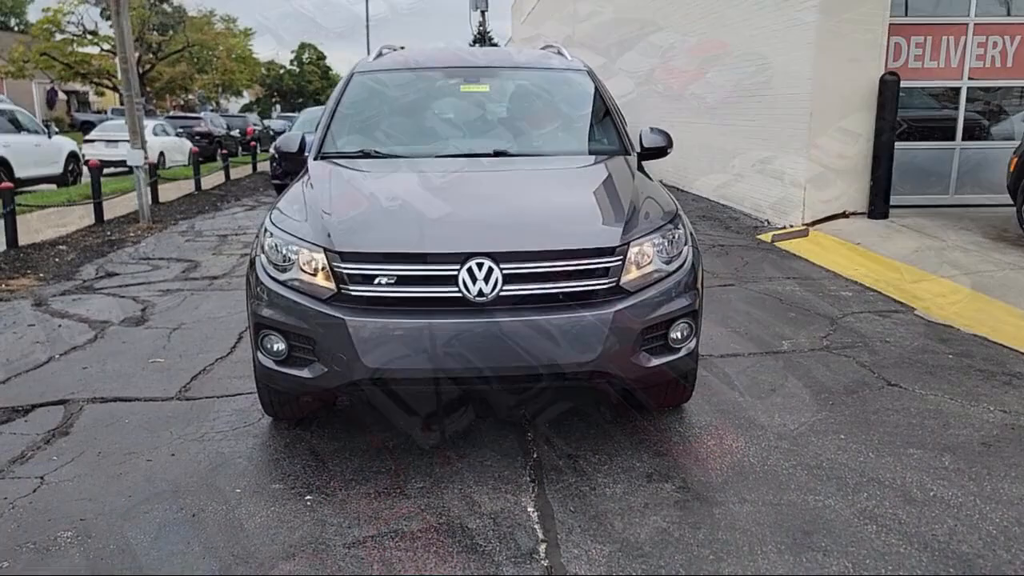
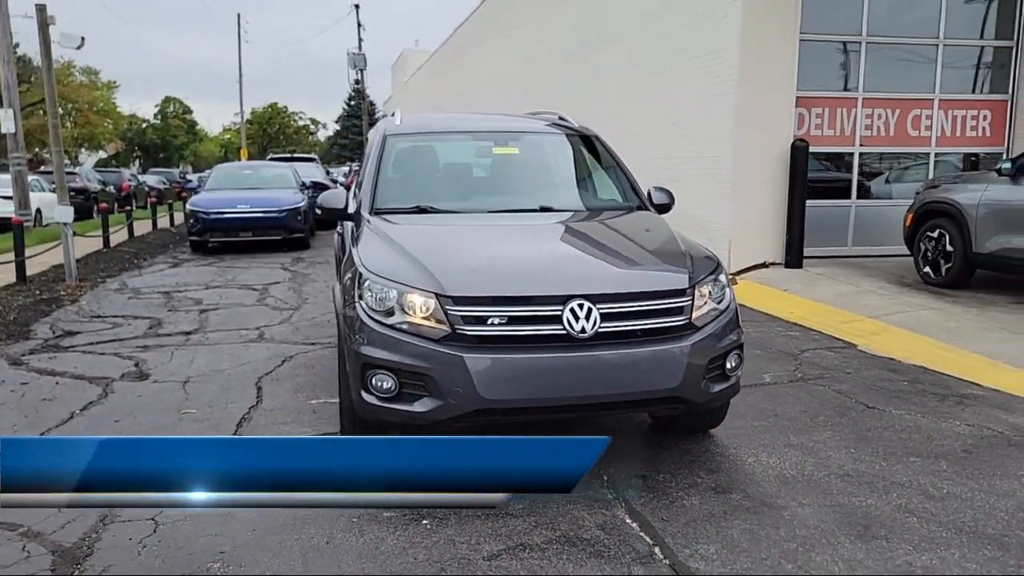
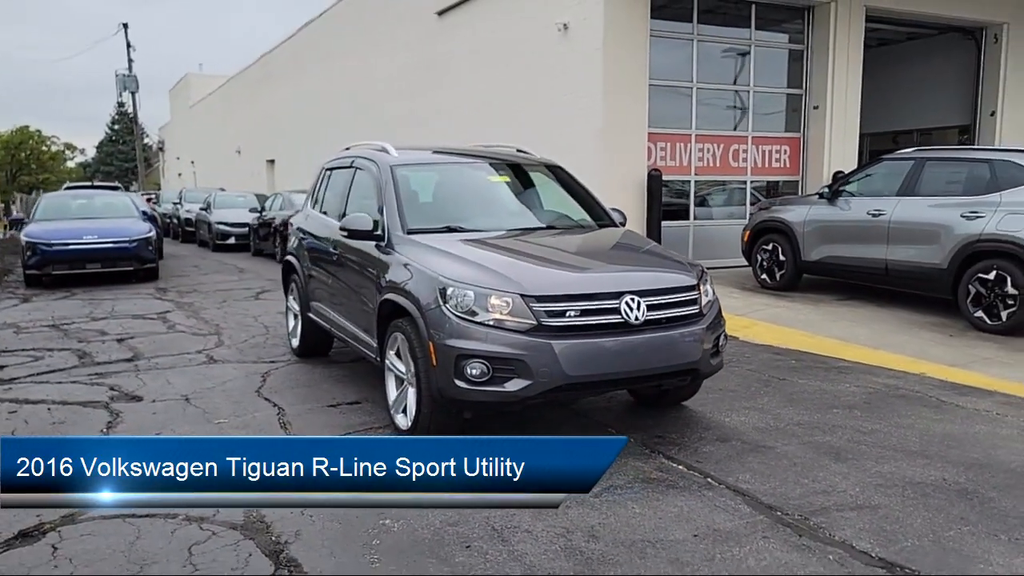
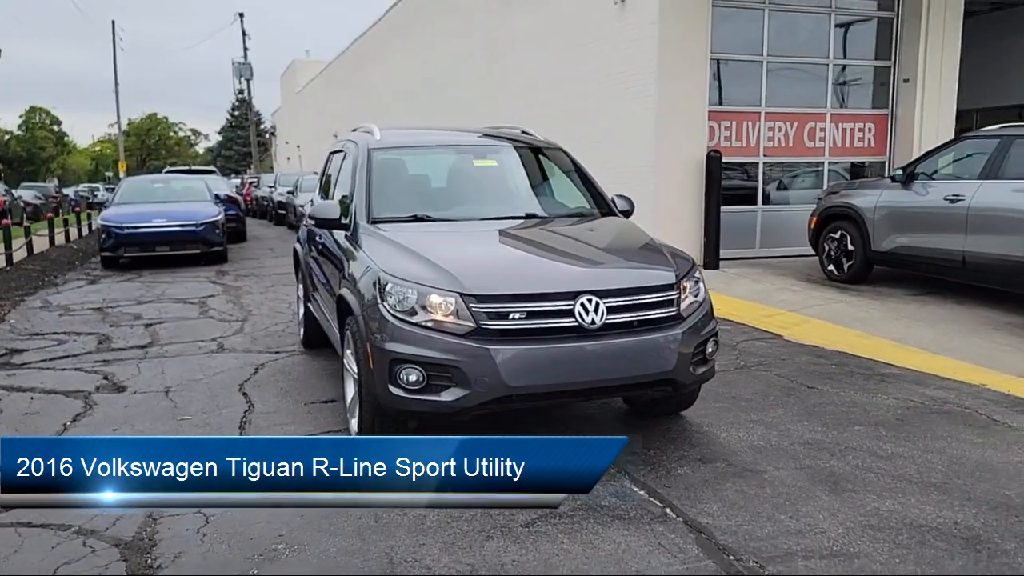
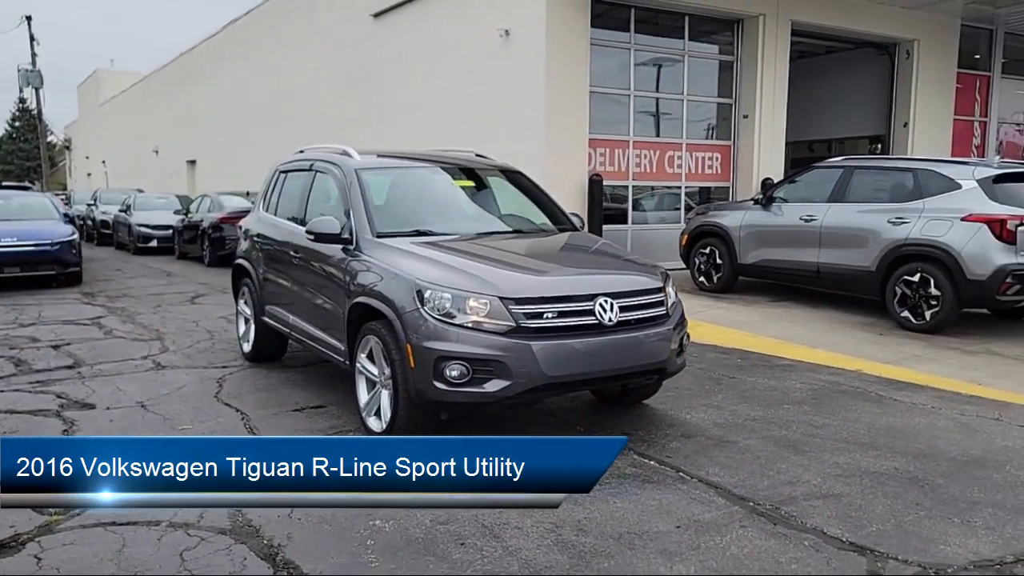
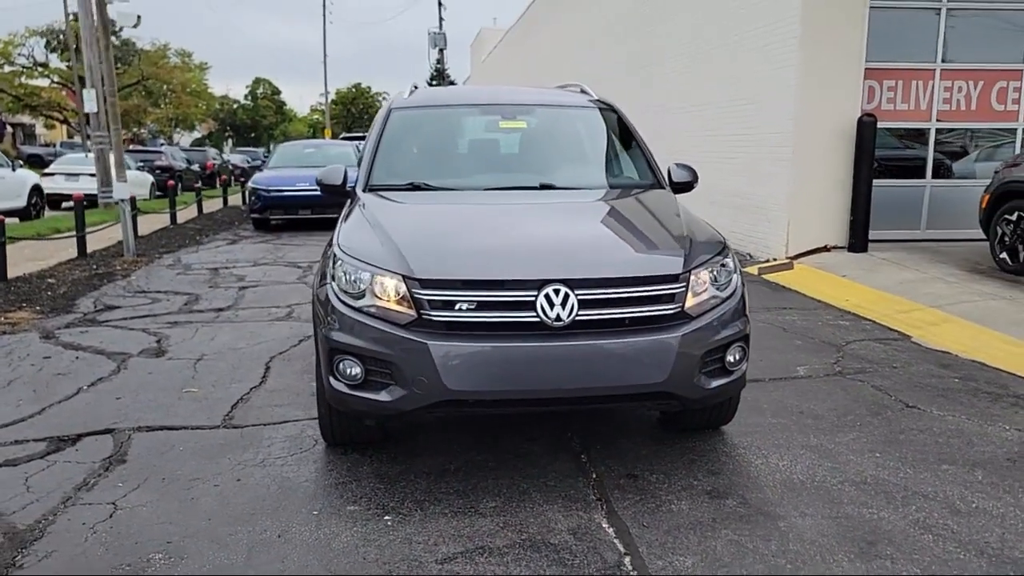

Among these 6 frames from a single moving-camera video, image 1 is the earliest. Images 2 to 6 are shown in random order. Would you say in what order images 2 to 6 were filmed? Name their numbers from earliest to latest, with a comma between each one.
6, 2, 4, 3, 5
